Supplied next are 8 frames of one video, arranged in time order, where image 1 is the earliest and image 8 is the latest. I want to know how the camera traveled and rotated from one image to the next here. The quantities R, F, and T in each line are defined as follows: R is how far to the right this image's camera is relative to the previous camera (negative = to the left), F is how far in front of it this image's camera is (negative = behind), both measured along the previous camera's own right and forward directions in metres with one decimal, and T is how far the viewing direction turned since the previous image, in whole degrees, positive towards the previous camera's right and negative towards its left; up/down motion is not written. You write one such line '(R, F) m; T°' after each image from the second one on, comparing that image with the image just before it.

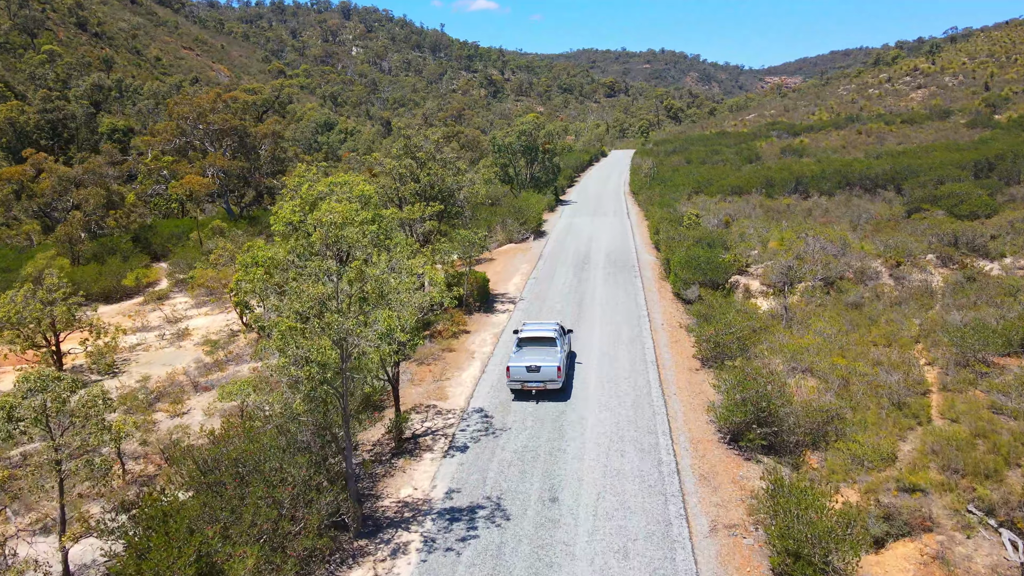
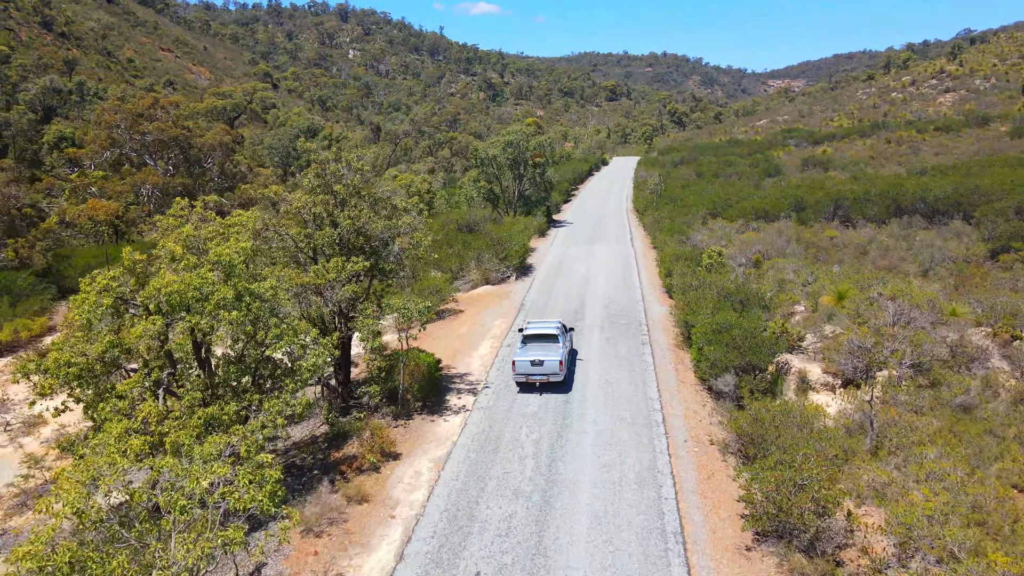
(+0.7, +5.2) m; 0°
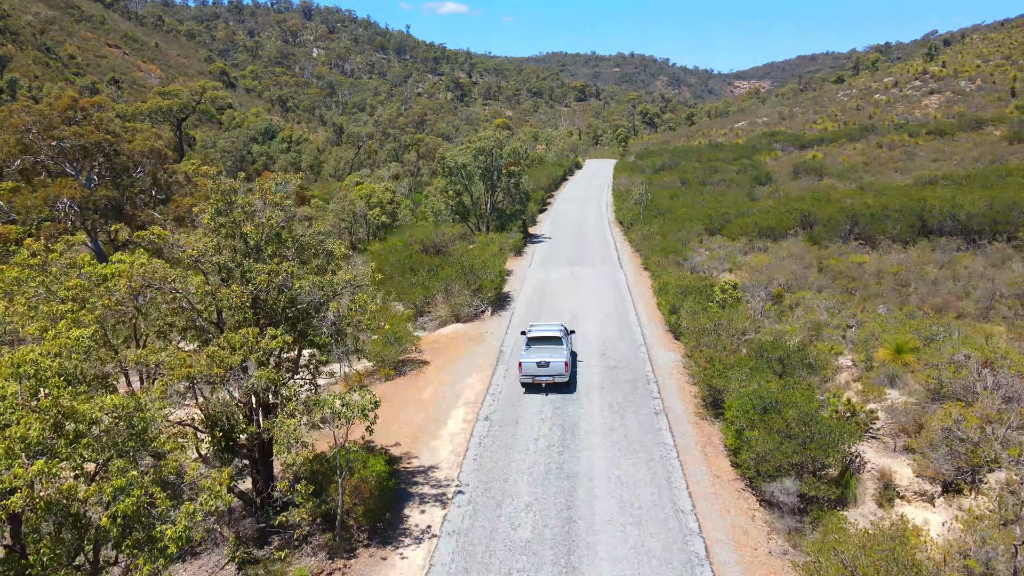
(-0.1, +3.4) m; +2°
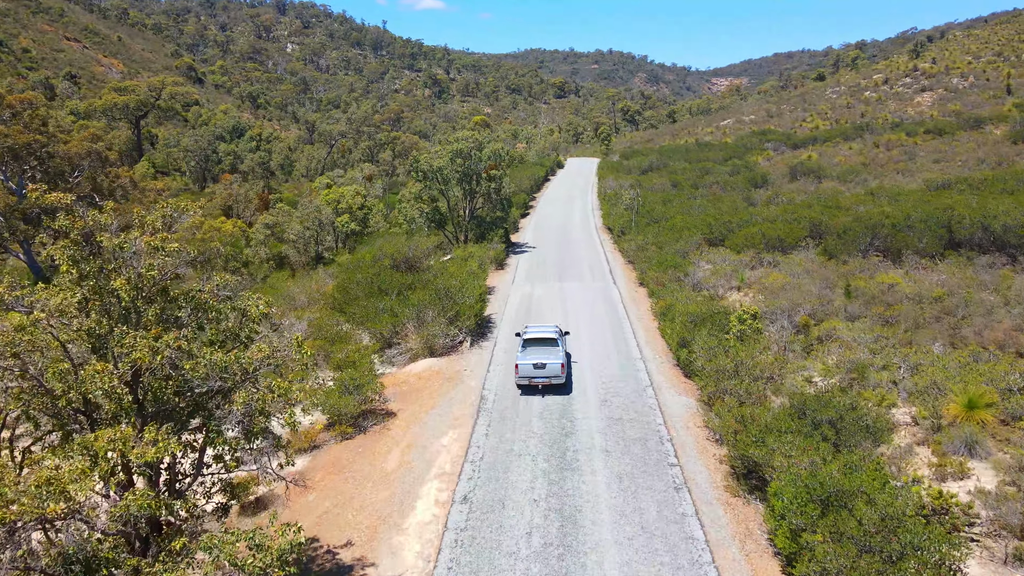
(-0.1, +2.5) m; +2°
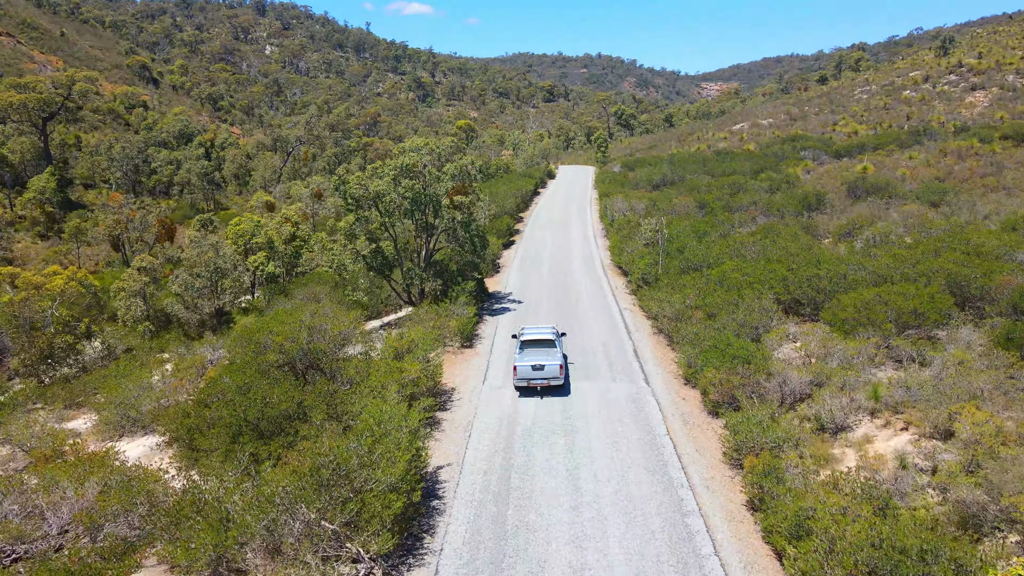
(+0.4, +8.5) m; +1°
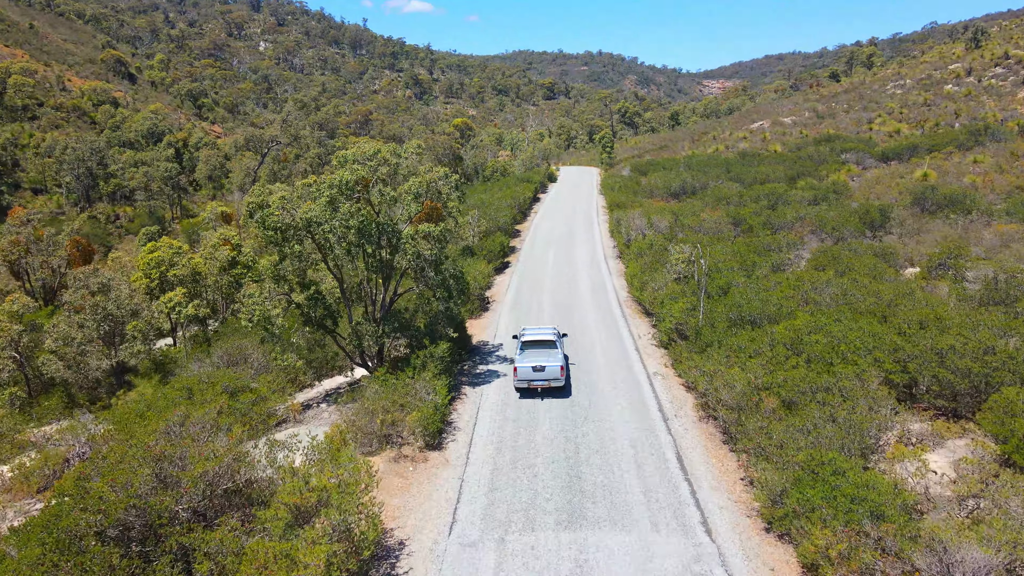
(+0.2, +5.2) m; 0°
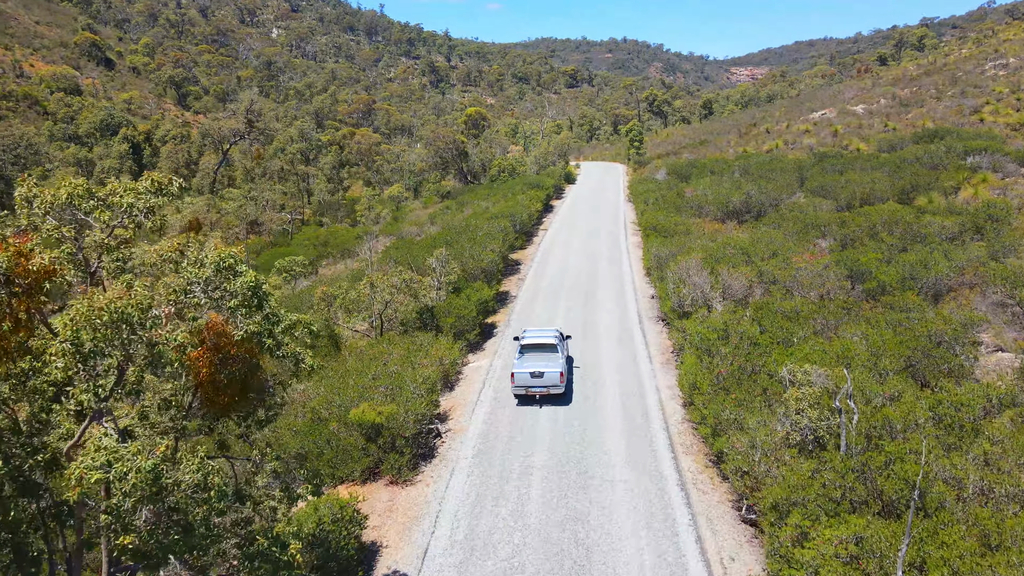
(+0.8, +8.8) m; -2°
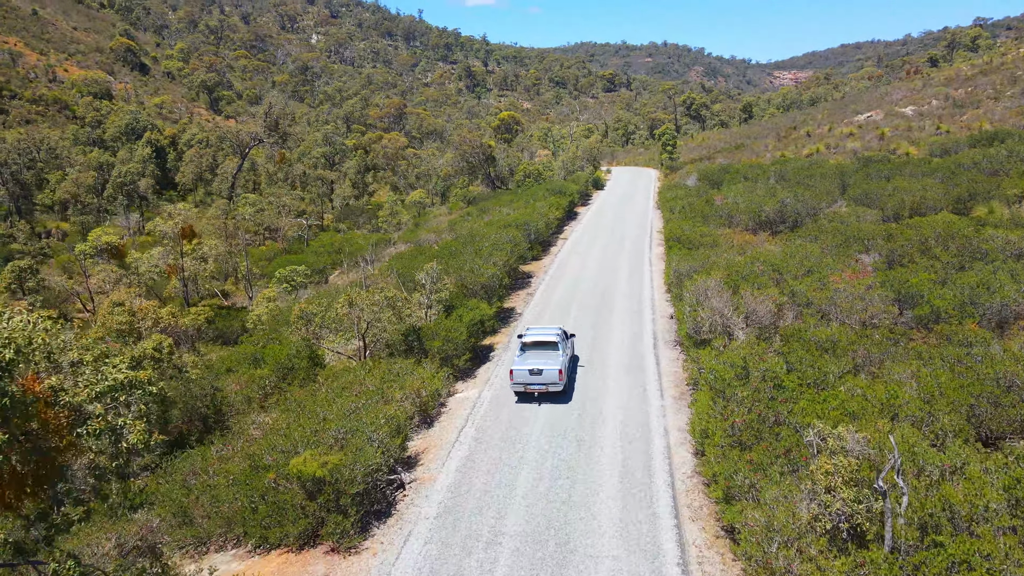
(+0.8, +1.8) m; -3°
